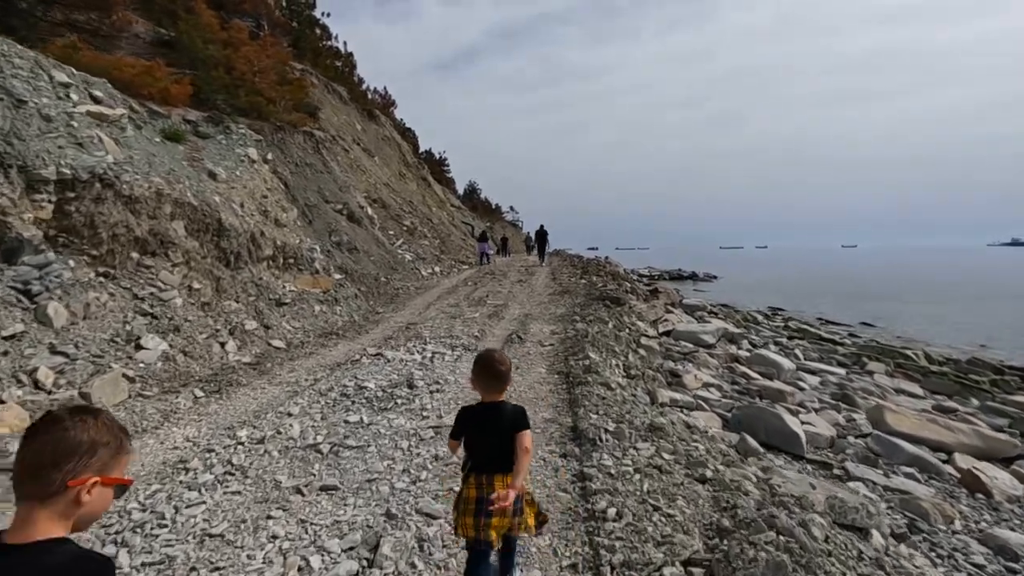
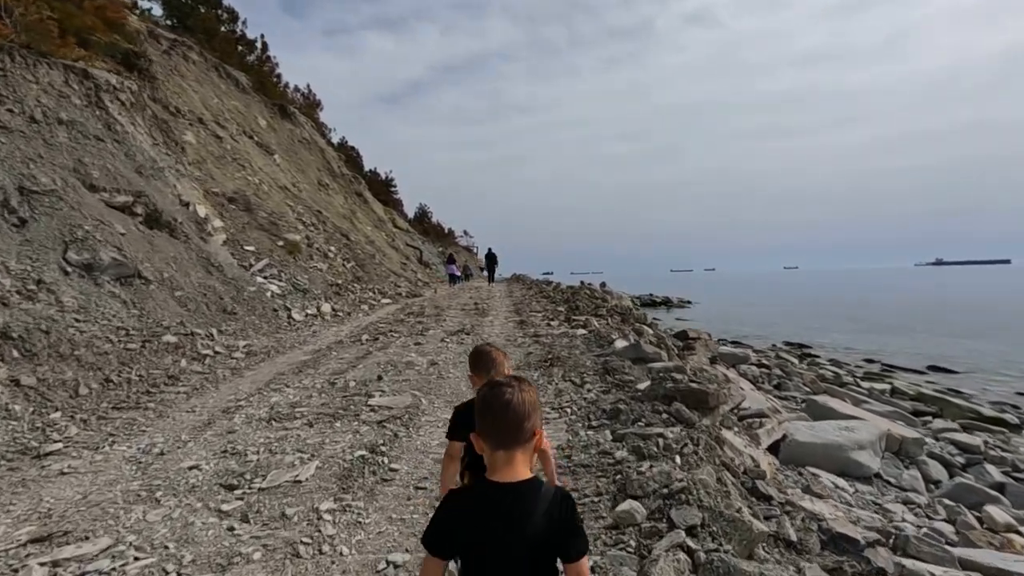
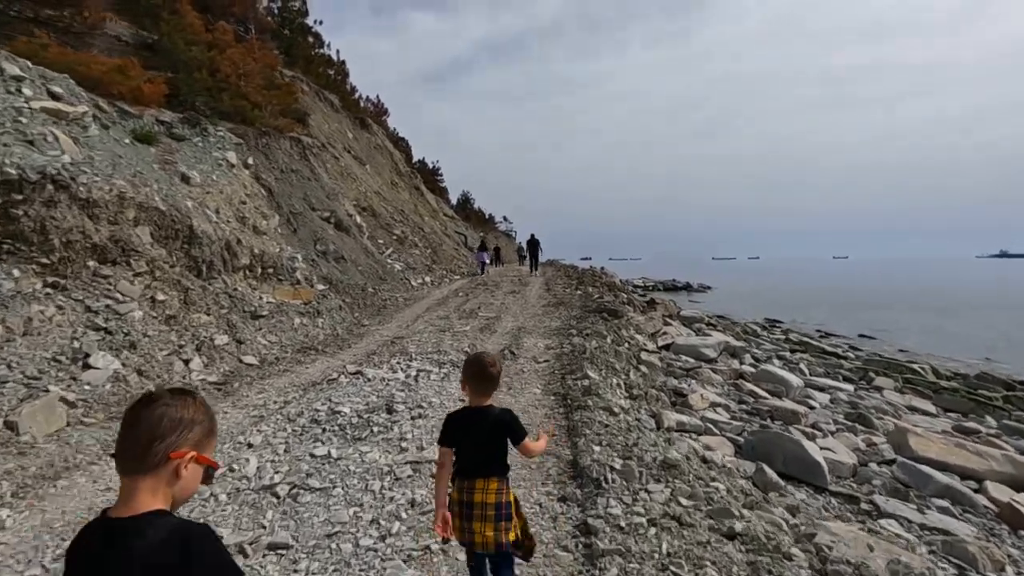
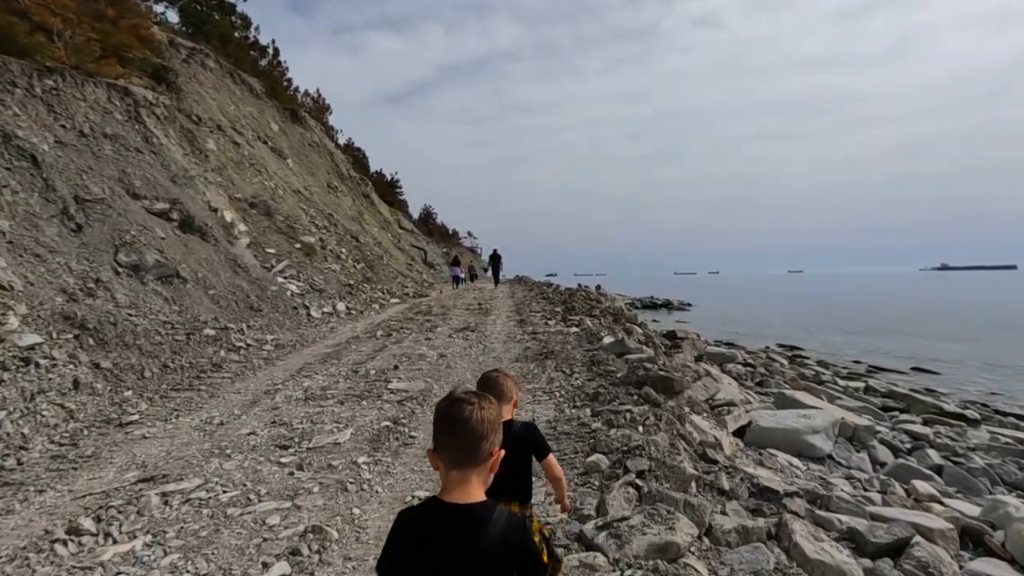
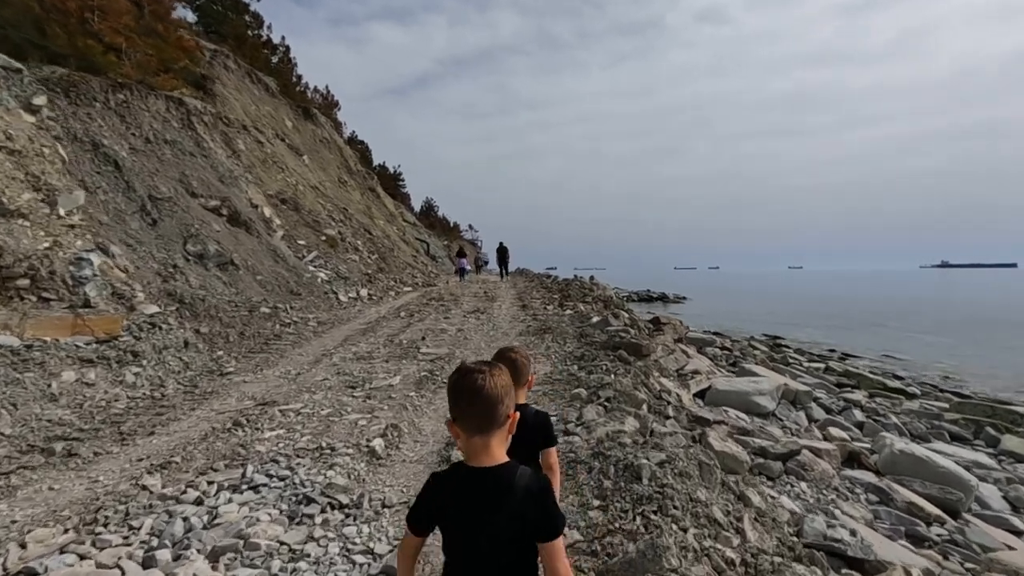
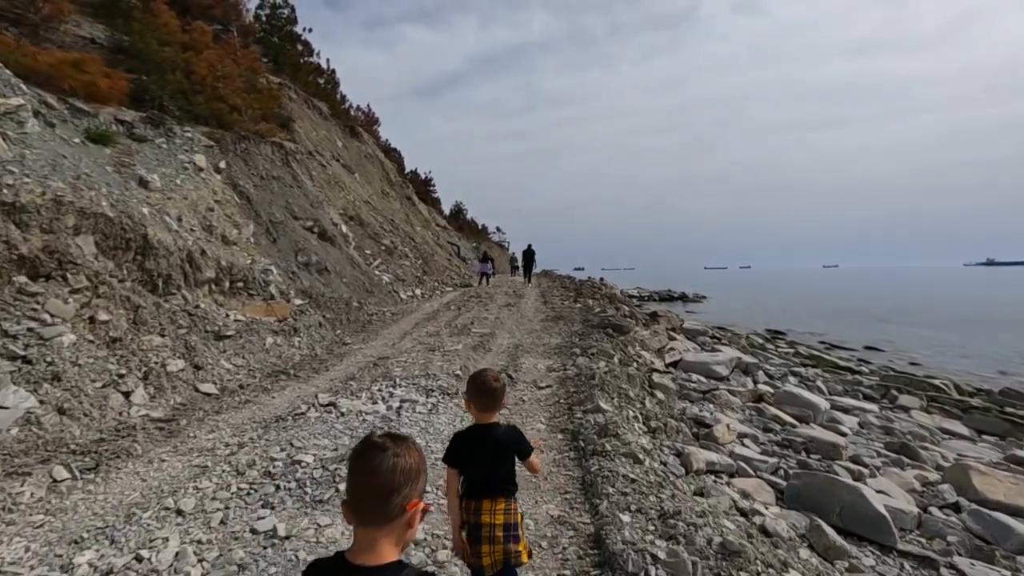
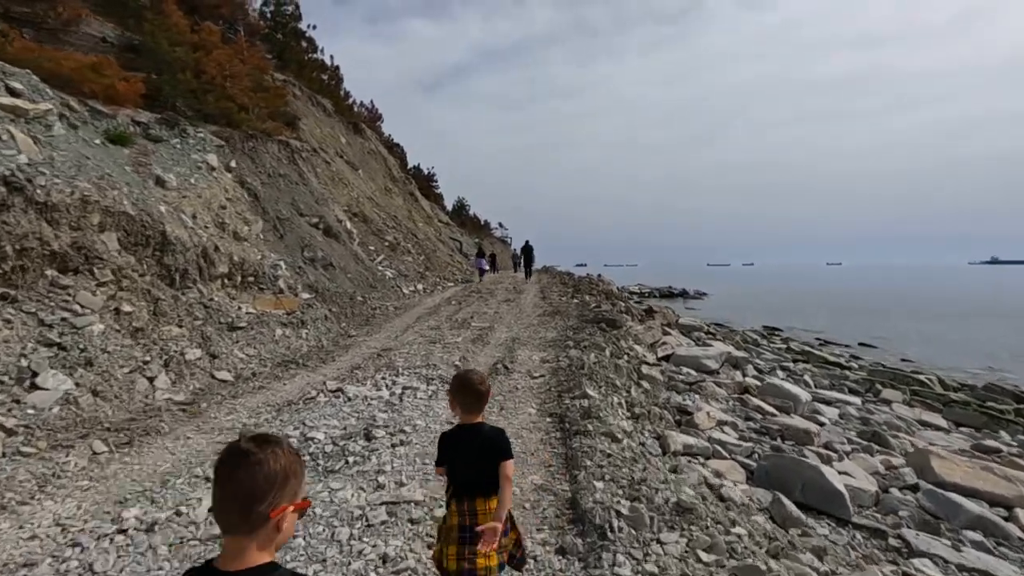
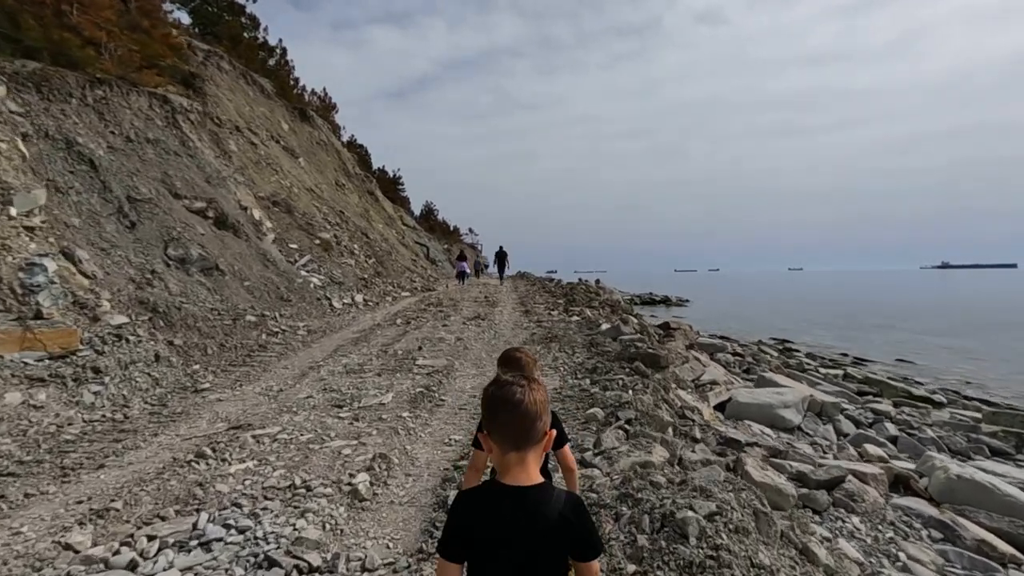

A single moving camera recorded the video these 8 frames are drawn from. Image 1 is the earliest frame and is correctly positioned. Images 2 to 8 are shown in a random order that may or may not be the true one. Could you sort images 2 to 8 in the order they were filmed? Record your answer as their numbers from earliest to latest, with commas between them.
3, 7, 6, 5, 8, 4, 2
